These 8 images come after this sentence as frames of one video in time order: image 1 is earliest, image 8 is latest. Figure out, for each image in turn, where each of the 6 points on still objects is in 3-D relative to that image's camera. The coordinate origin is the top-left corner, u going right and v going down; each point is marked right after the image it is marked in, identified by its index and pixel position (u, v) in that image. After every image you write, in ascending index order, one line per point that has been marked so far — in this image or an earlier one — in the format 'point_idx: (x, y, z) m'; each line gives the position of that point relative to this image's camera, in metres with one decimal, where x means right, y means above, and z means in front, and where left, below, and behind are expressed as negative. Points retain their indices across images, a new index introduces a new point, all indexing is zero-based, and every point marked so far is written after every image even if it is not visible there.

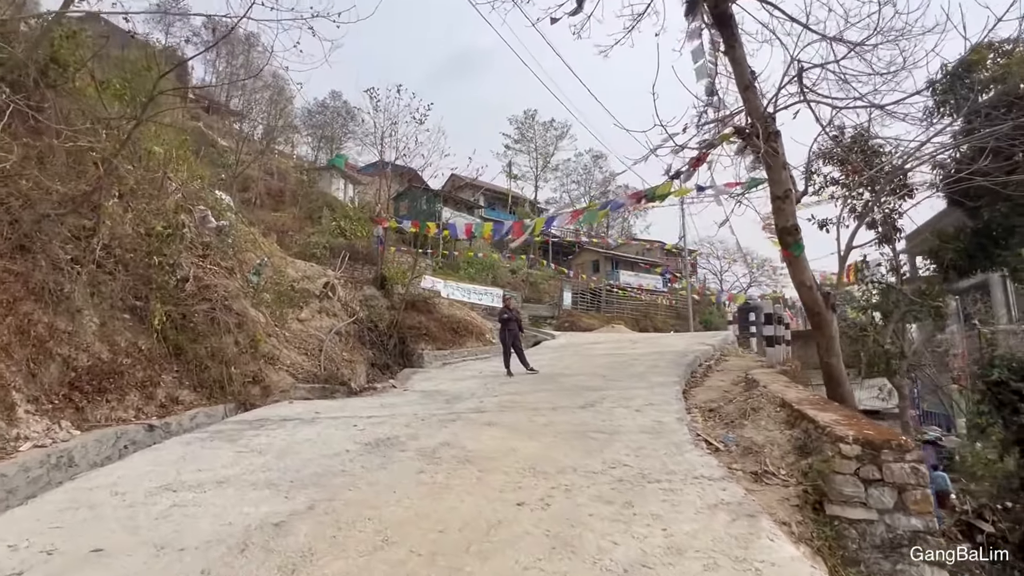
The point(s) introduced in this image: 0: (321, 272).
0: (-3.9, +0.3, +12.6) m
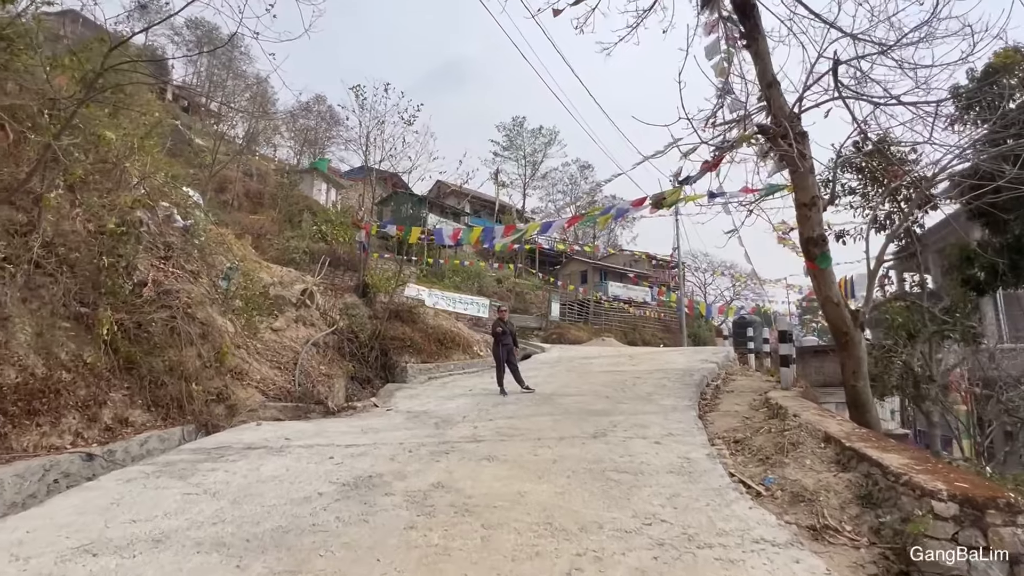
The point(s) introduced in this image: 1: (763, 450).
0: (-4.1, +0.2, +11.8) m
1: (+1.8, -1.2, +4.5) m
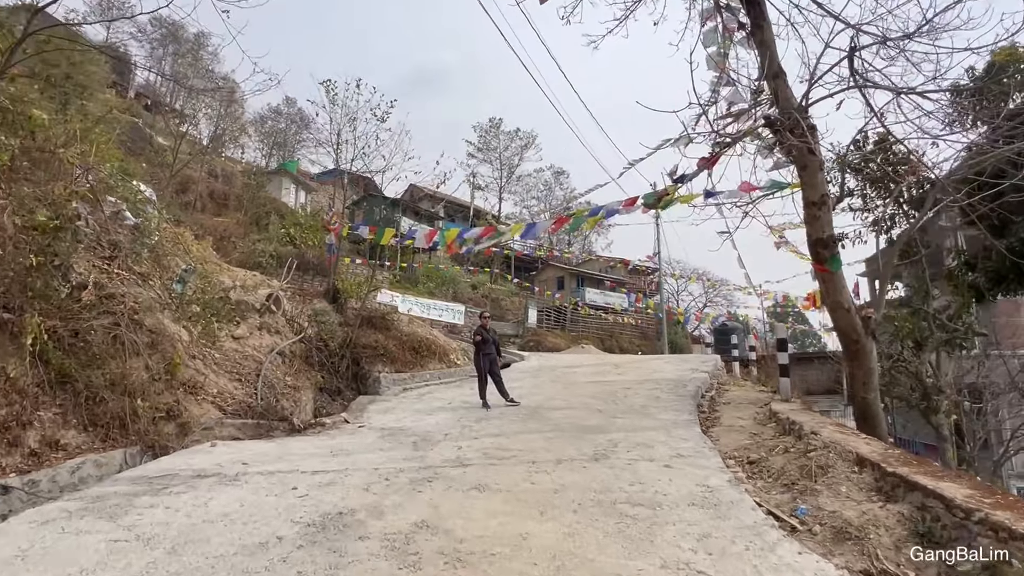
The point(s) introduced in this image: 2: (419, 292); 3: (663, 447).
0: (-4.5, +0.1, +11.0) m
1: (+1.8, -1.2, +4.0) m
2: (-2.9, -0.1, +19.3) m
3: (+1.1, -1.2, +4.7) m
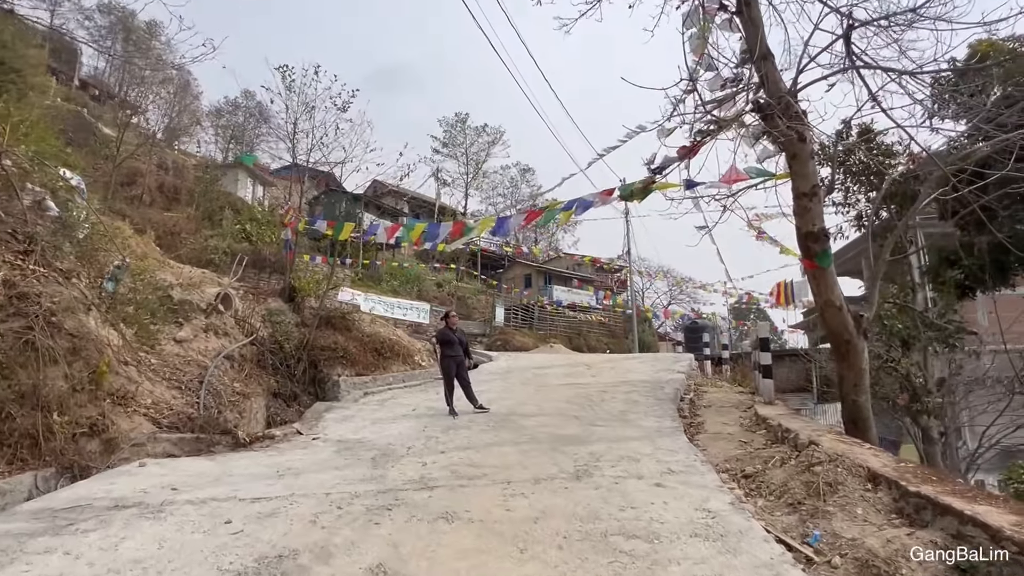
0: (-5.0, +0.1, +10.3) m
1: (+1.6, -1.2, +3.6) m
2: (-3.9, -0.1, +18.6) m
3: (+0.9, -1.2, +4.2) m
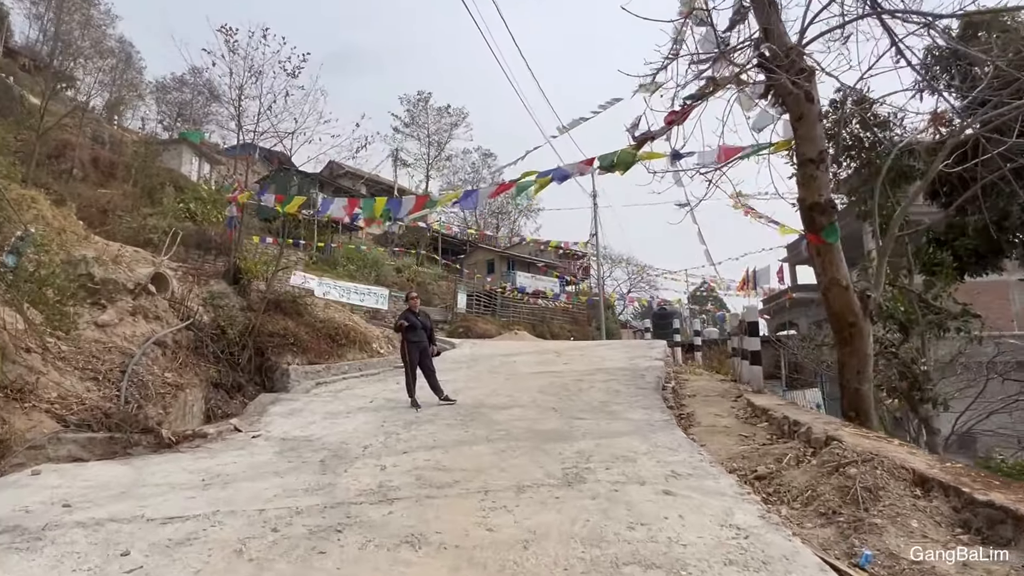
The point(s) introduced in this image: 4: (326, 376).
0: (-5.5, +0.4, +9.2) m
1: (+1.5, -1.0, +3.1) m
2: (-5.0, +0.4, +17.6) m
3: (+0.8, -1.0, +3.6) m
4: (-2.8, -1.3, +9.2) m
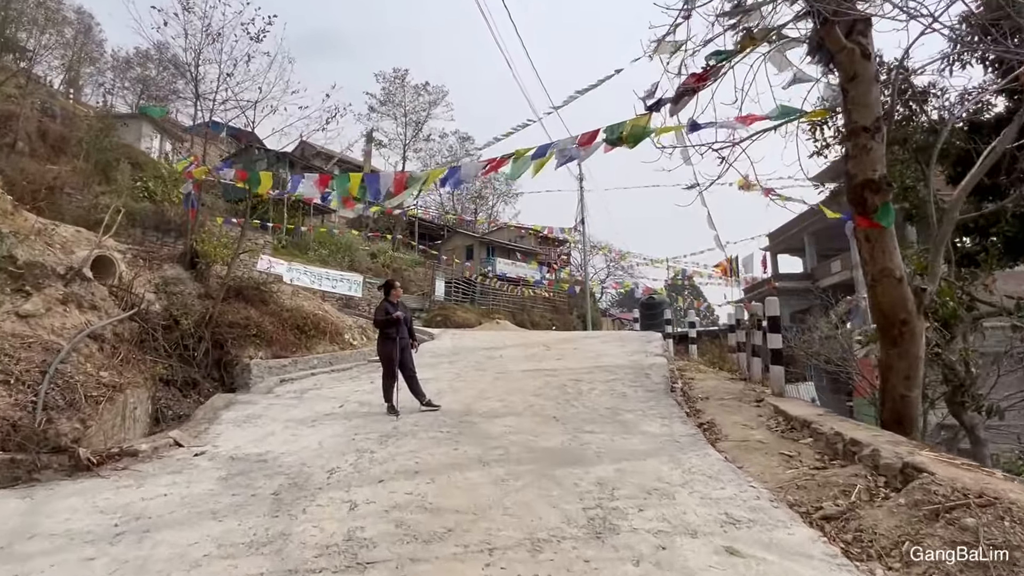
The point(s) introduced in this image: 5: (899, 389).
0: (-5.7, +0.6, +8.2) m
1: (+1.6, -1.0, +2.4) m
2: (-5.5, +0.8, +16.6) m
3: (+0.8, -1.0, +2.9) m
4: (-2.9, -1.1, +8.3) m
5: (+2.8, -0.7, +4.5) m
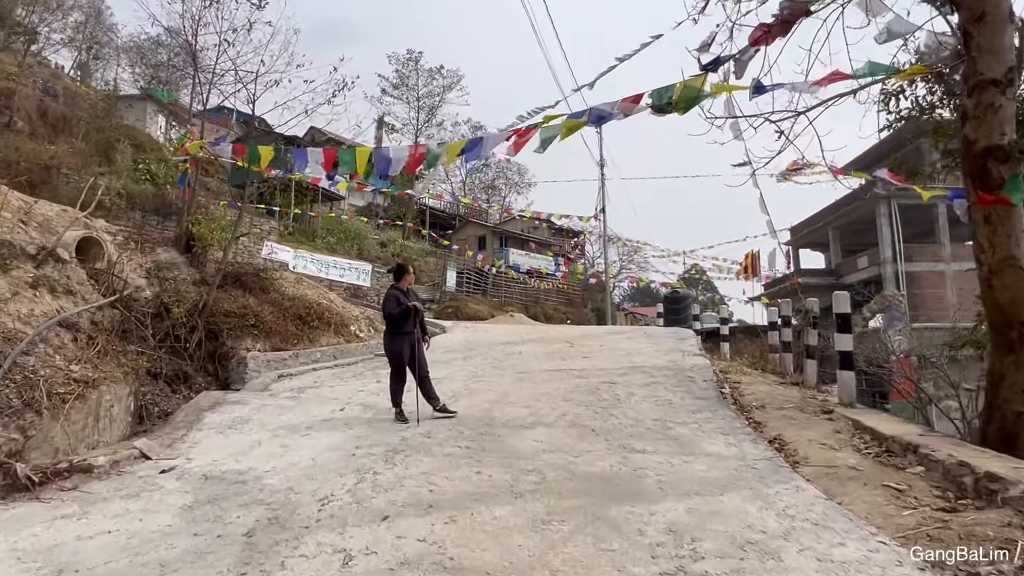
0: (-5.4, +0.8, +7.5) m
1: (+1.7, -1.0, +1.6) m
2: (-5.1, +1.1, +15.9) m
3: (+1.0, -0.9, +2.1) m
4: (-2.7, -1.0, +7.6) m
5: (+3.0, -0.7, +3.7) m
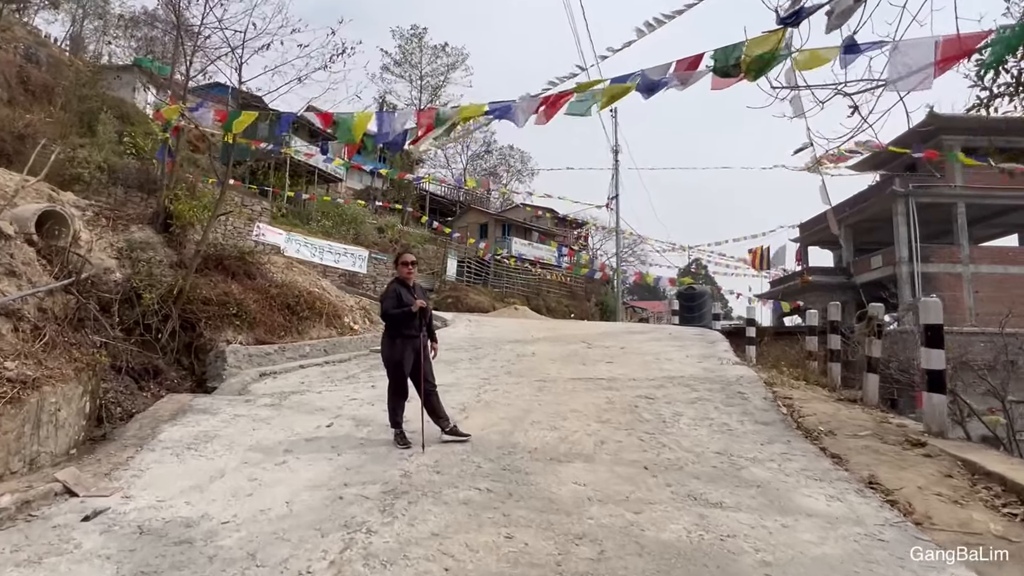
0: (-5.3, +1.0, +6.6) m
1: (+1.9, -1.1, +0.8) m
2: (-4.9, +1.4, +15.0) m
3: (+1.2, -1.0, +1.3) m
4: (-2.6, -0.8, +6.7) m
5: (+3.2, -0.8, +2.9) m
